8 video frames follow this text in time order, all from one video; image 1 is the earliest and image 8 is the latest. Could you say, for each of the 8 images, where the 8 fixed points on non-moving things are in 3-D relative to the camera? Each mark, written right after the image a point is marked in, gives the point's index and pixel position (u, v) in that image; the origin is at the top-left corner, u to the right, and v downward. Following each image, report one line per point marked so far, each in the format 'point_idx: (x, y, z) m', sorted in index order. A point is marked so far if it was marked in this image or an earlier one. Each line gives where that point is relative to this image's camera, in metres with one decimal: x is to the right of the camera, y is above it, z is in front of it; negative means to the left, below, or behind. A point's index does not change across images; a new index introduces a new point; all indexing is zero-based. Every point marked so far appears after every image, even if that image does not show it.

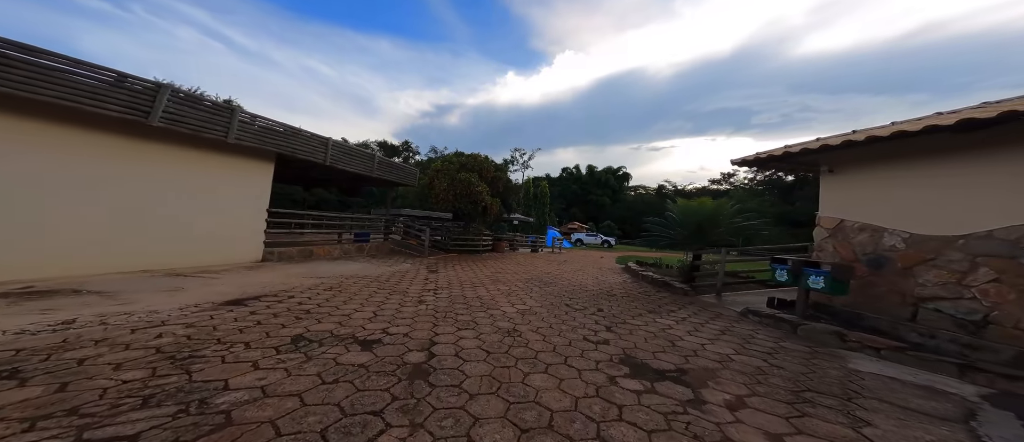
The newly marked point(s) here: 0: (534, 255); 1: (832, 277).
0: (+0.9, -1.7, +16.2) m
1: (+3.6, -0.7, +3.6) m
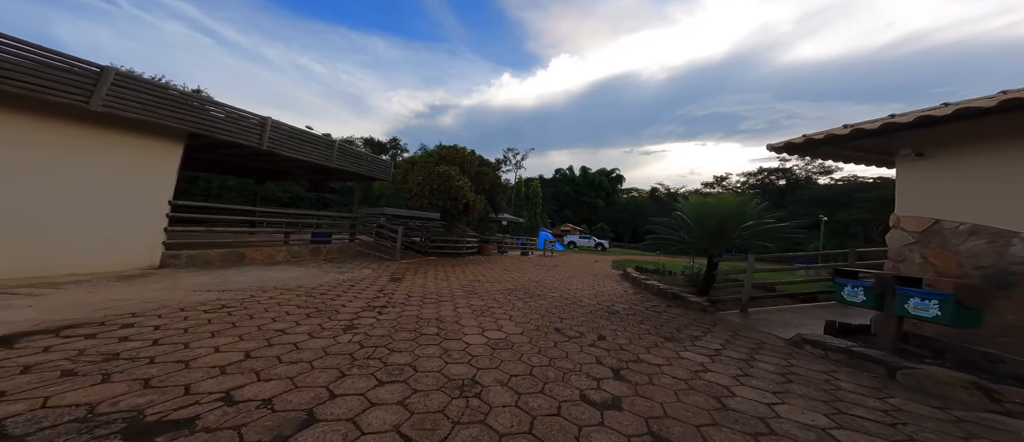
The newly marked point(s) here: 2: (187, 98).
0: (+0.2, -1.7, +14.8) m
1: (+3.3, -0.6, +2.4) m
2: (-5.3, +1.9, +5.2) m
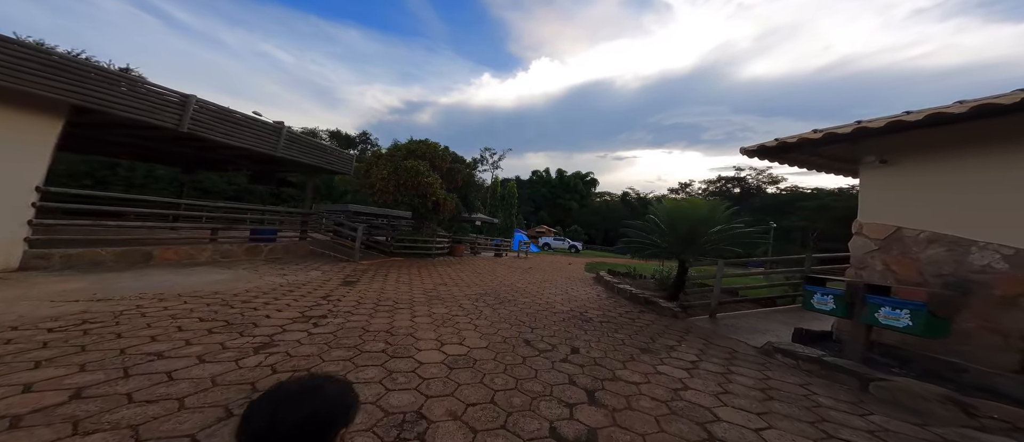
0: (-1.3, -1.7, +14.4) m
1: (+3.0, -0.7, +2.3) m
2: (-5.8, +2.0, +4.2) m
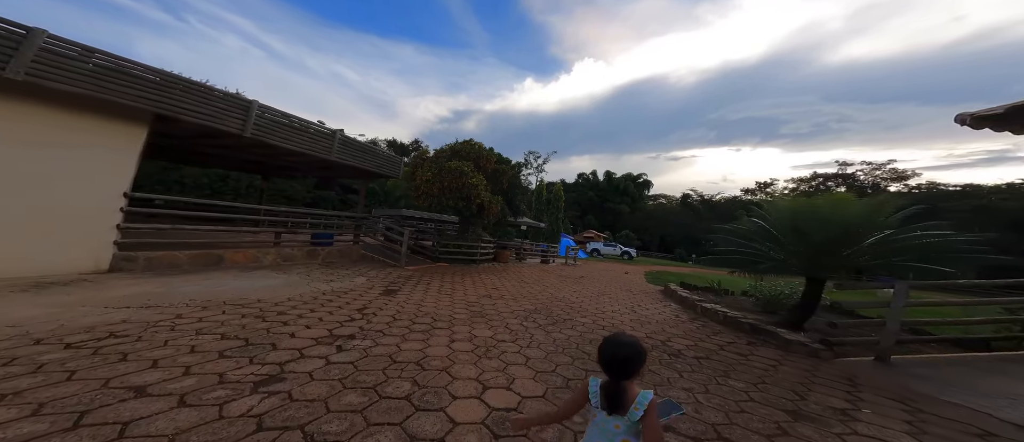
0: (+1.2, -1.9, +13.5) m
1: (+3.3, -0.6, +0.9) m
2: (-5.0, +2.0, +4.3) m
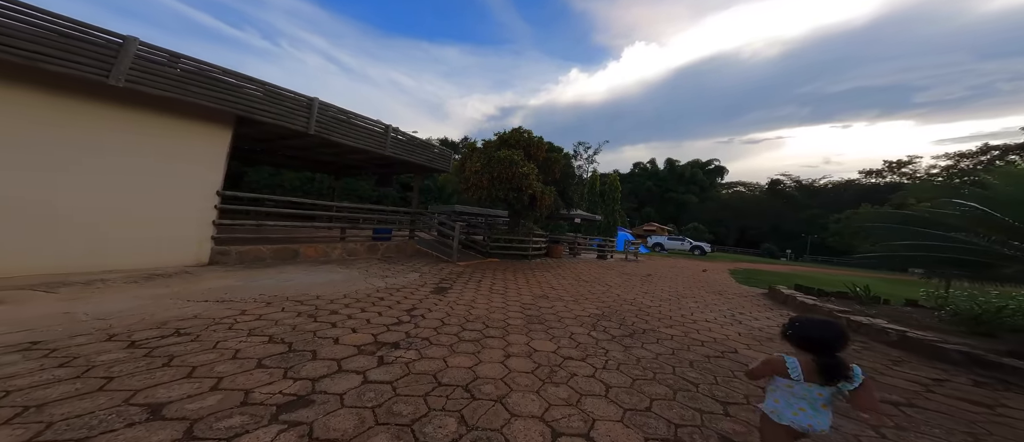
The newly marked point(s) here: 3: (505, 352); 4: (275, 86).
0: (+3.8, -1.6, +12.4) m
1: (+3.4, -0.6, -0.4) m
2: (-4.1, +2.0, +4.6) m
3: (0.0, -1.1, +2.8) m
4: (-3.8, +2.1, +5.1) m
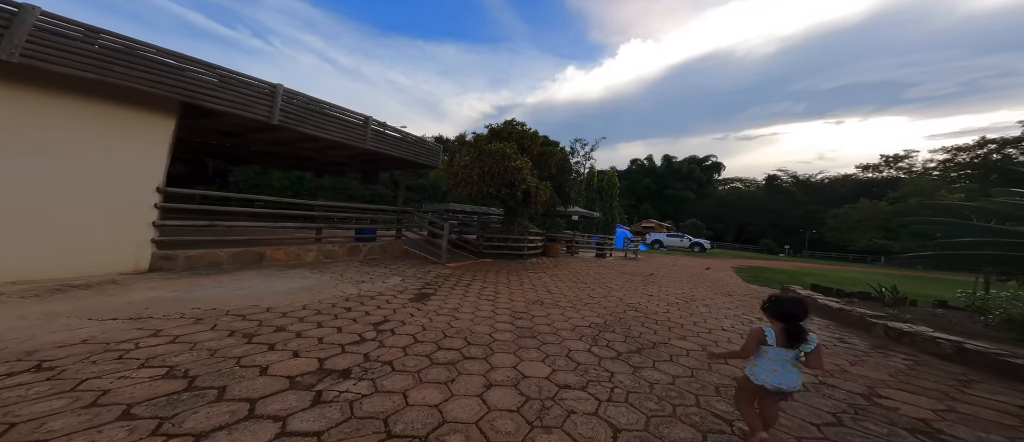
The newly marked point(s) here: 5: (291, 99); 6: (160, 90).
0: (+3.6, -1.5, +11.9) m
1: (+3.3, -0.5, -0.9) m
2: (-4.3, +2.0, +4.0) m
3: (-0.1, -1.1, +2.3) m
4: (-3.9, +2.2, +4.5) m
5: (-3.5, +2.0, +5.3) m
6: (-4.3, +1.6, +4.0) m
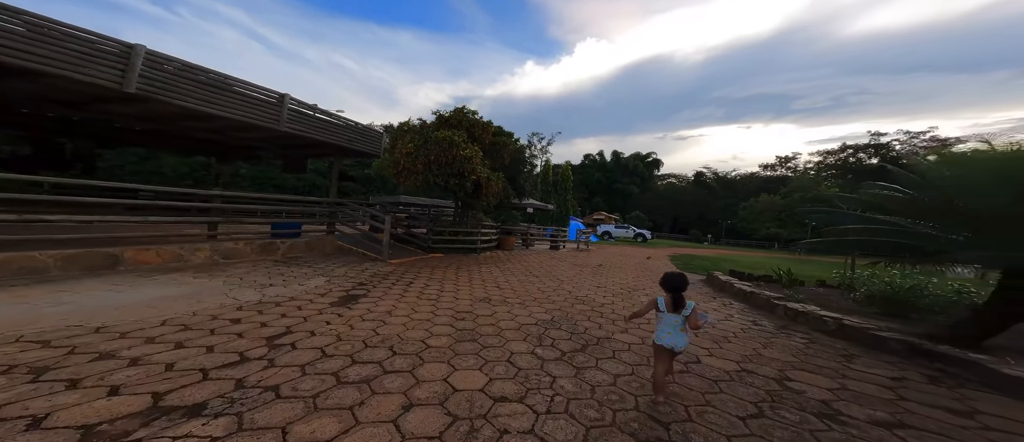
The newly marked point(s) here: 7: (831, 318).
0: (+1.7, -1.2, +12.0) m
1: (+3.2, -0.5, -0.7) m
2: (-5.0, +2.1, +3.0) m
3: (-0.6, -1.0, +1.9) m
4: (-4.7, +2.2, +3.5) m
5: (-4.4, +2.1, +4.4) m
6: (-5.0, +1.7, +3.0) m
7: (+3.5, -1.0, +3.4) m
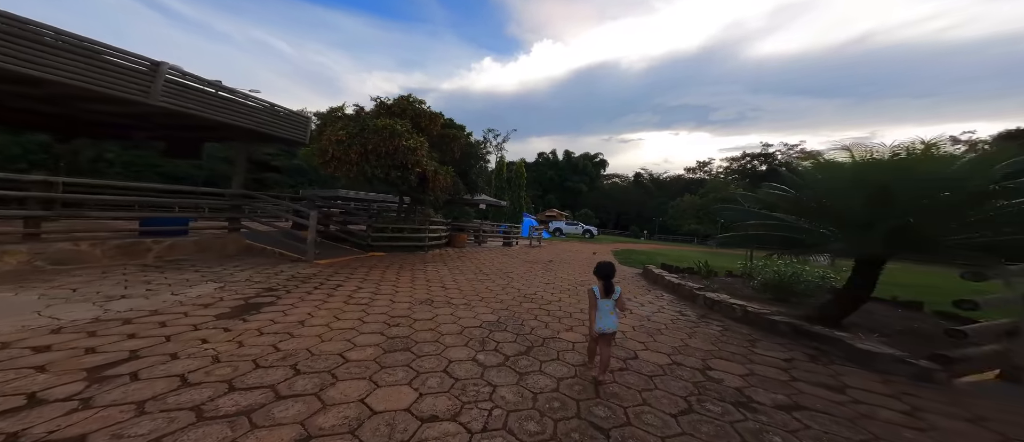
0: (-0.2, -1.1, +11.7) m
1: (+3.1, -0.5, -0.7) m
2: (-5.5, +2.2, +1.7) m
3: (-1.0, -1.0, +1.4) m
4: (-5.3, +2.3, +2.3) m
5: (-5.2, +2.2, +3.2) m
6: (-5.5, +1.7, +1.8) m
7: (+2.8, -1.0, +3.4) m
